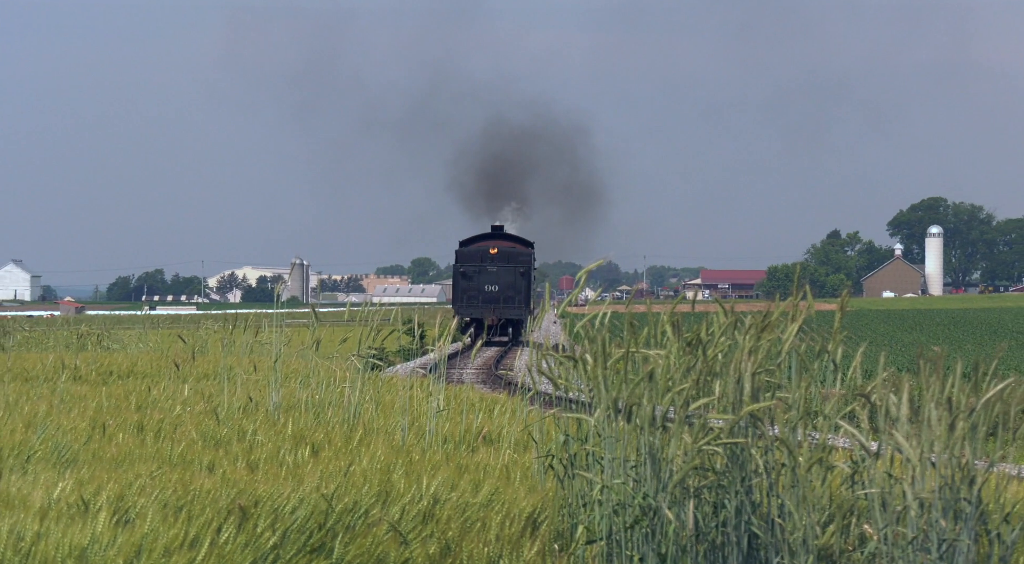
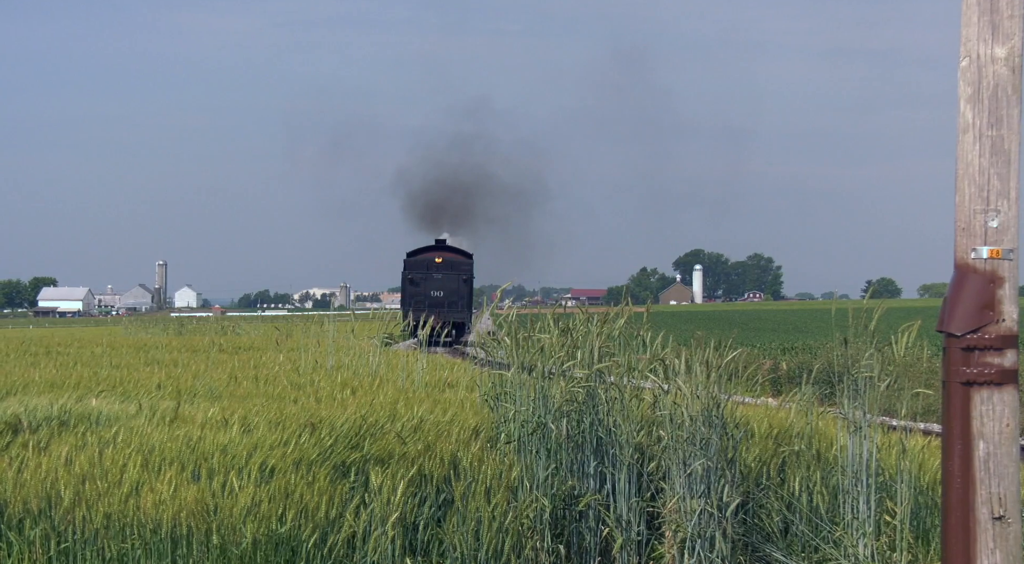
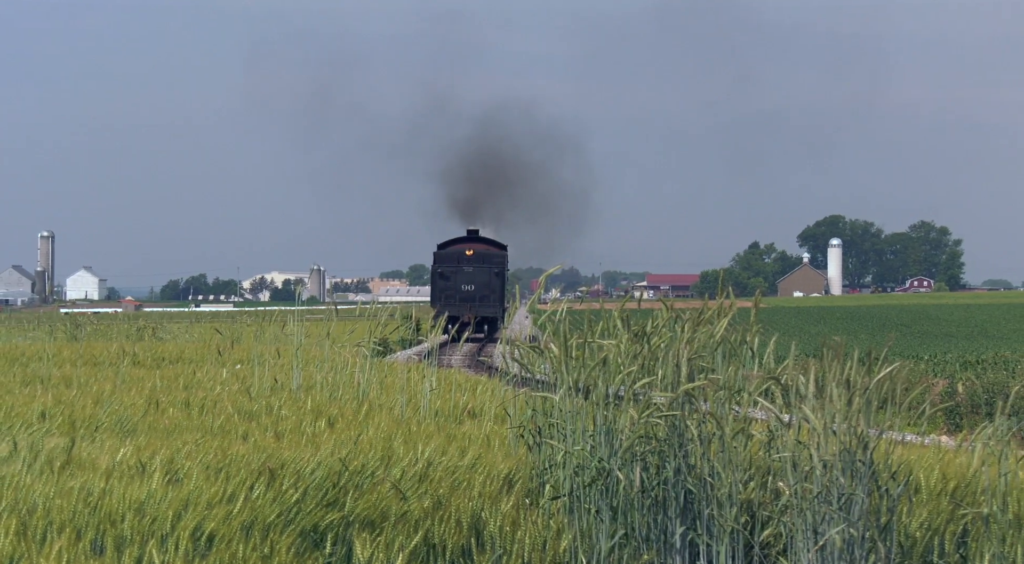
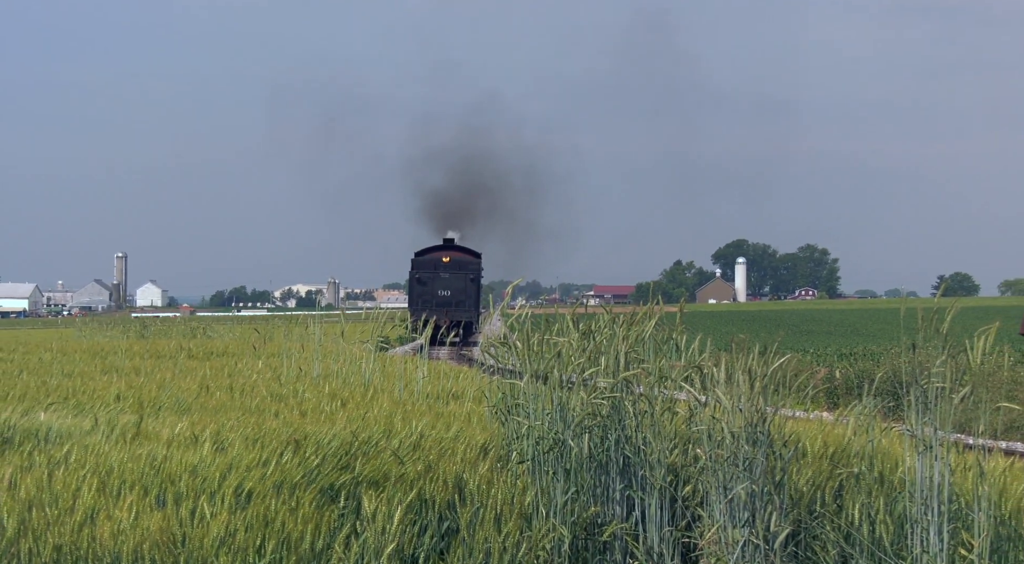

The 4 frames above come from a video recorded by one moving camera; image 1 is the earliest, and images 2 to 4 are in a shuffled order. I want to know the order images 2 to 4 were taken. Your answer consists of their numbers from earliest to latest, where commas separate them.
3, 4, 2
